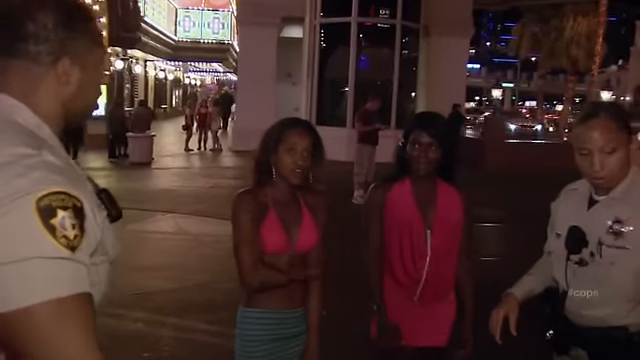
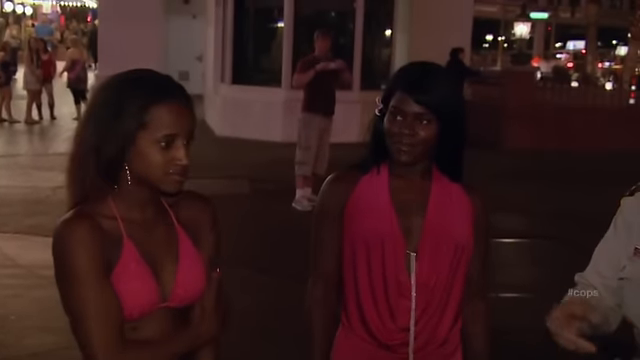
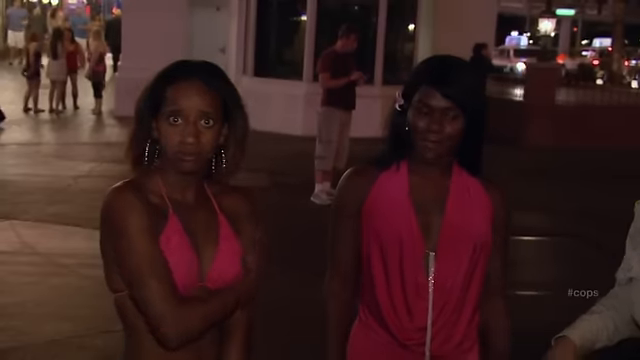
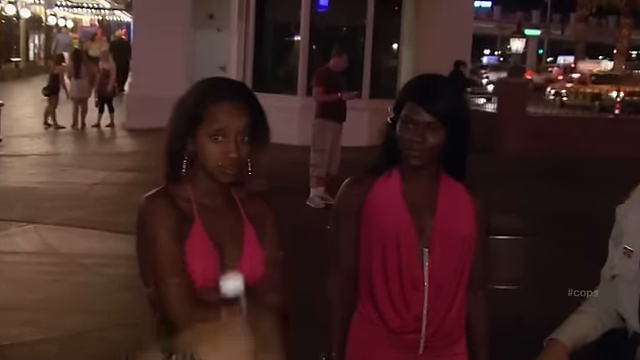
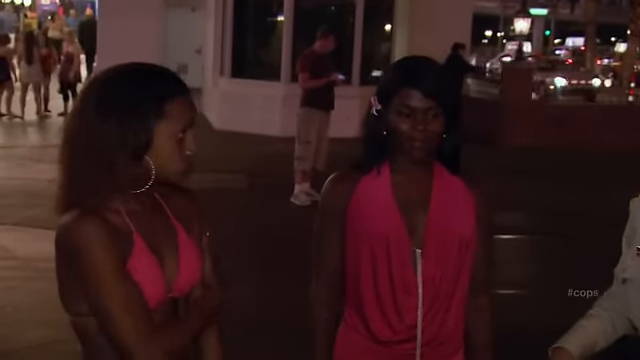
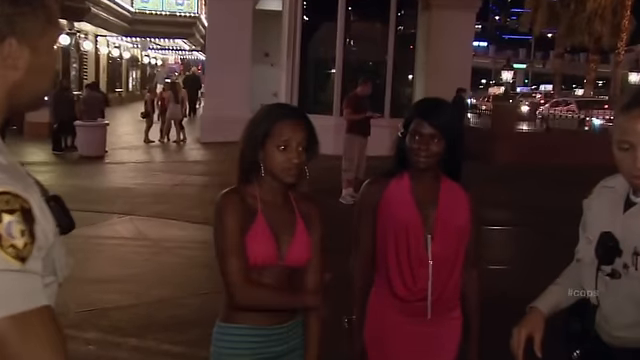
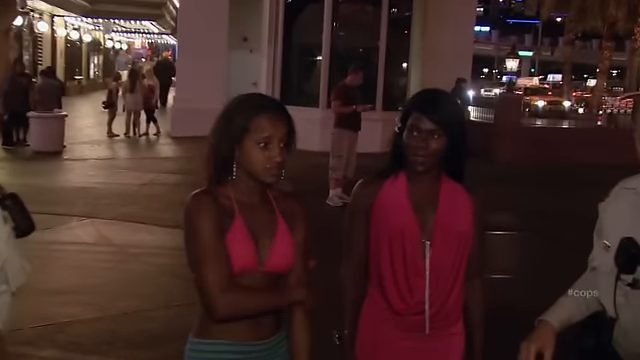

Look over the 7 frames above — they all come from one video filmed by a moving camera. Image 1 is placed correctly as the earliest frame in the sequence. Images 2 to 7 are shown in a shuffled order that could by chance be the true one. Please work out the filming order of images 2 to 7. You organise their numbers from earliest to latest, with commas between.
6, 7, 4, 5, 3, 2
